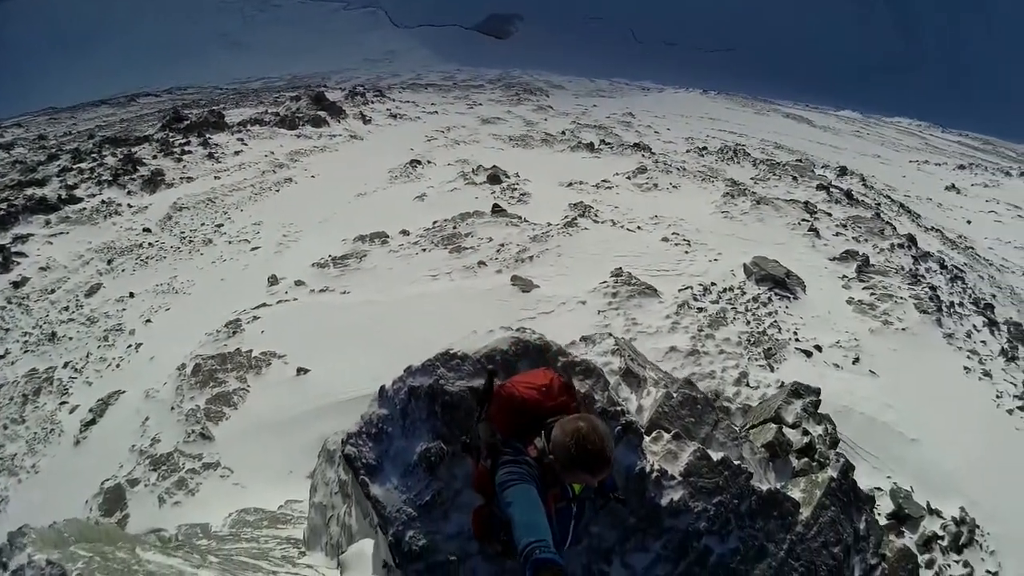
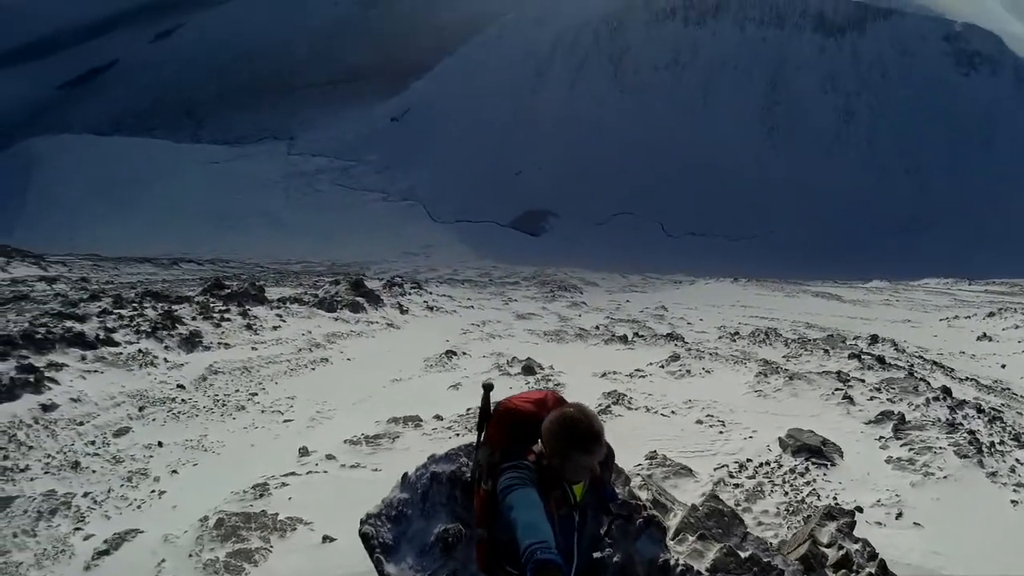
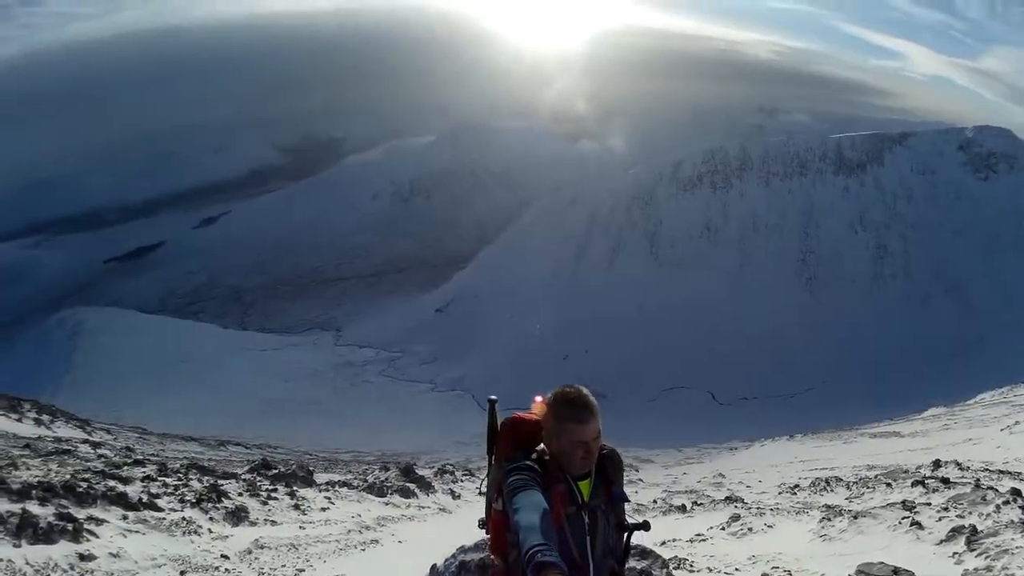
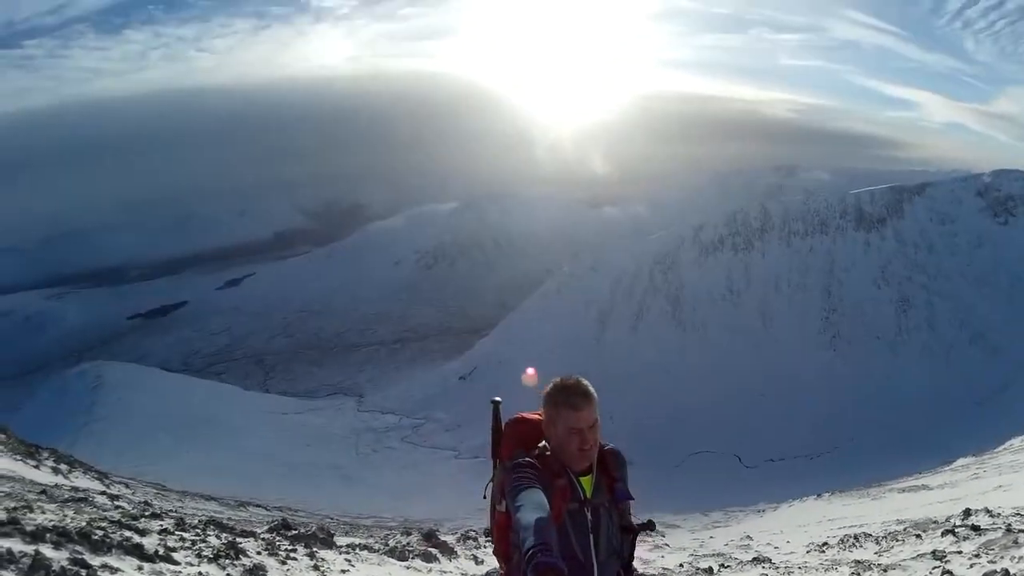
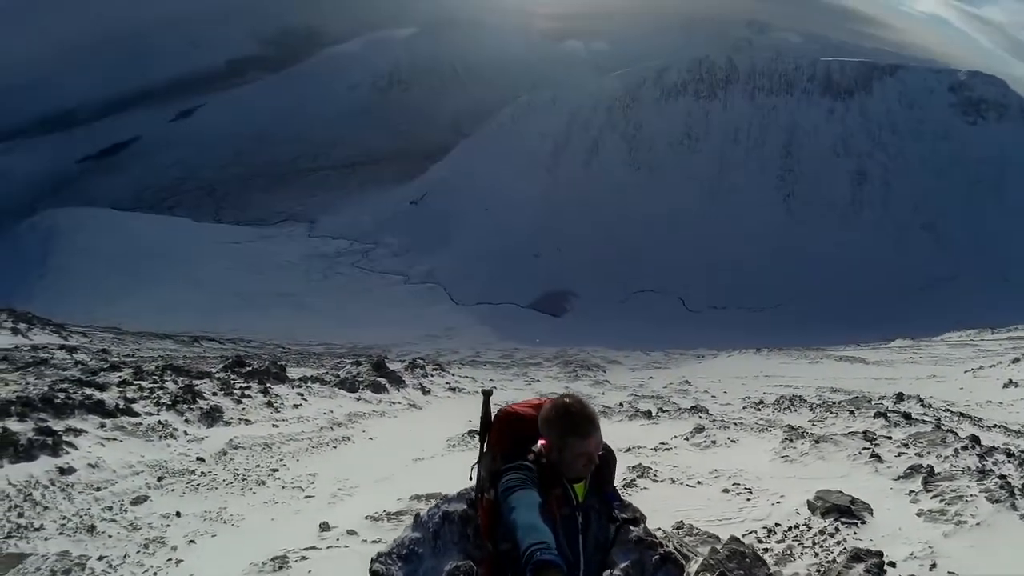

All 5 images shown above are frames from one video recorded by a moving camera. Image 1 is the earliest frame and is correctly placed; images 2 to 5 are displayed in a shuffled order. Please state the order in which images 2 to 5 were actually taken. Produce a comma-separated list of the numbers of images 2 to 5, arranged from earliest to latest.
2, 5, 3, 4
